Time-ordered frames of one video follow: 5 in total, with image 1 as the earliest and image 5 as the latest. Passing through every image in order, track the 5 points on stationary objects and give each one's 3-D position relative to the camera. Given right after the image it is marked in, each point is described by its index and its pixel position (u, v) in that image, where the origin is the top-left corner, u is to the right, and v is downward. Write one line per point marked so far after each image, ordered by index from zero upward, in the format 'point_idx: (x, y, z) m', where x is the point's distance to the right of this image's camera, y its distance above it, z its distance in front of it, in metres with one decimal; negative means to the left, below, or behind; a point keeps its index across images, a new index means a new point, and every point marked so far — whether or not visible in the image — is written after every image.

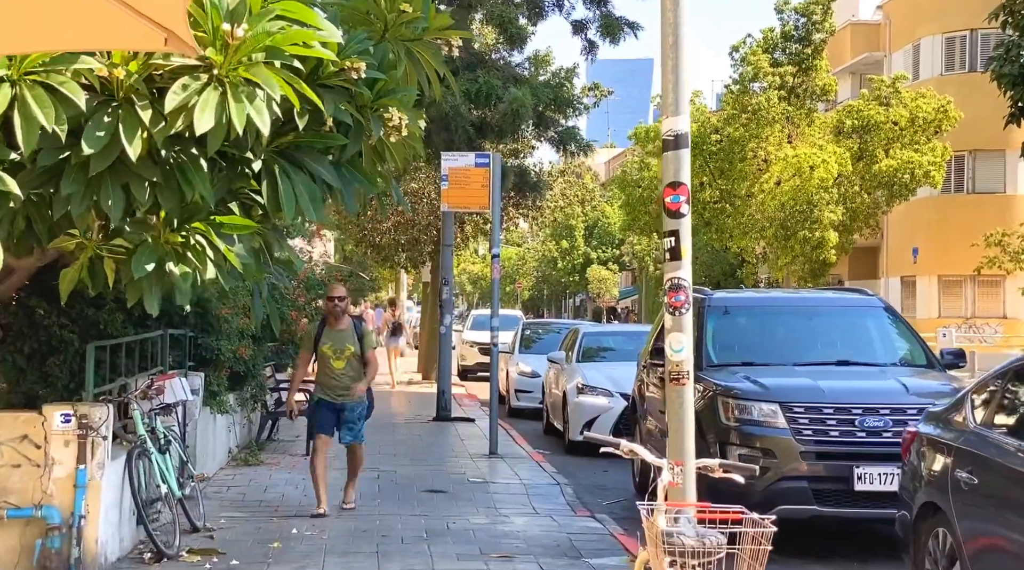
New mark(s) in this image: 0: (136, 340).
0: (-2.7, -0.4, +9.5) m
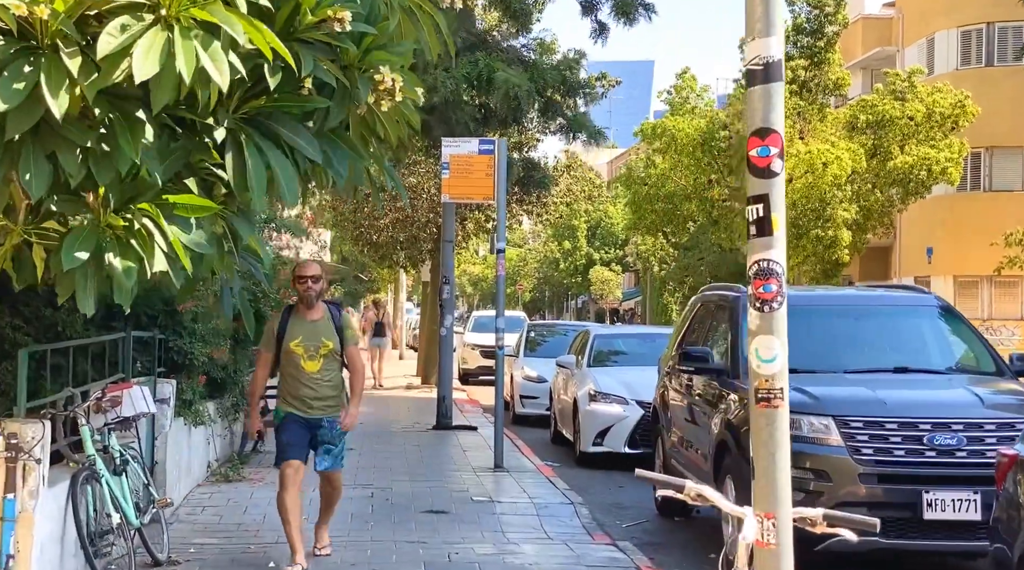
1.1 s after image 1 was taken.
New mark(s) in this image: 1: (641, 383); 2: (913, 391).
0: (-2.7, -0.4, +8.4) m
1: (+1.4, -1.0, +13.7) m
2: (+2.3, -0.6, +7.6) m
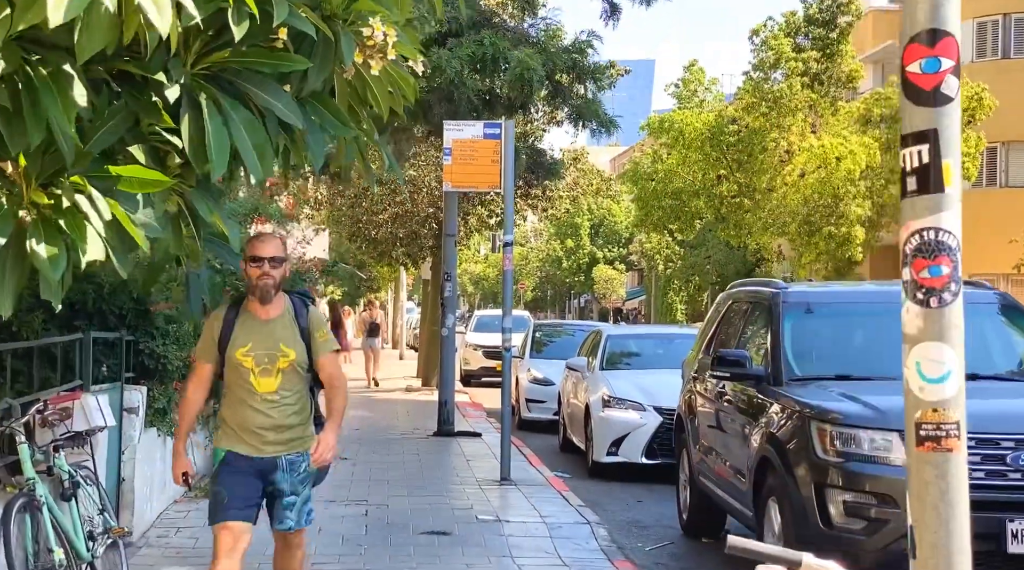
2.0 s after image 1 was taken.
0: (-2.6, -0.3, +7.3) m
1: (+1.4, -1.0, +12.6) m
2: (+2.4, -0.6, +6.5) m
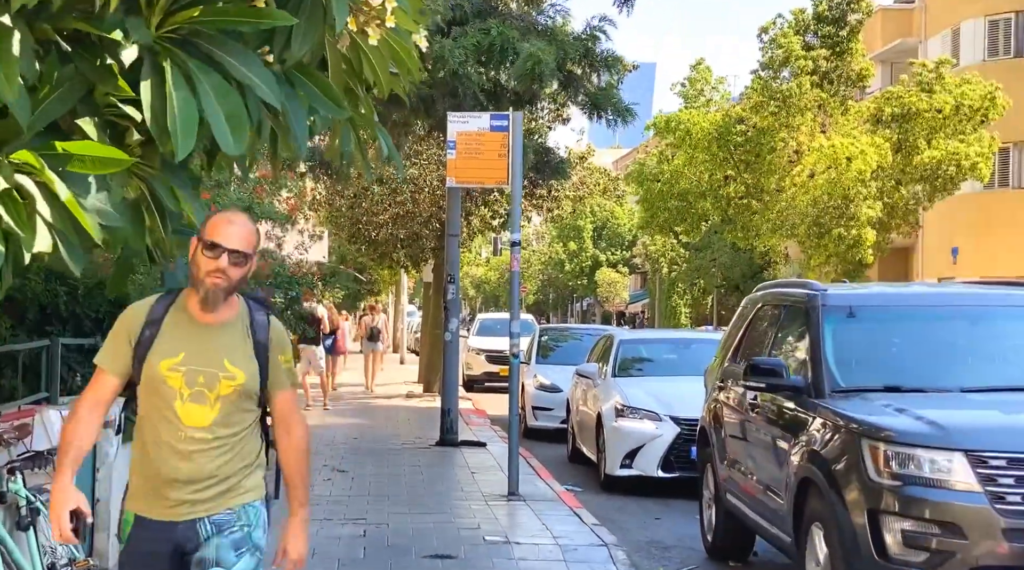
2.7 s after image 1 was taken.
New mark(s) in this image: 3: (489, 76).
0: (-2.5, -0.4, +6.6) m
1: (+1.5, -1.0, +11.9) m
2: (+2.5, -0.6, +5.8) m
3: (-0.2, +2.2, +13.6) m
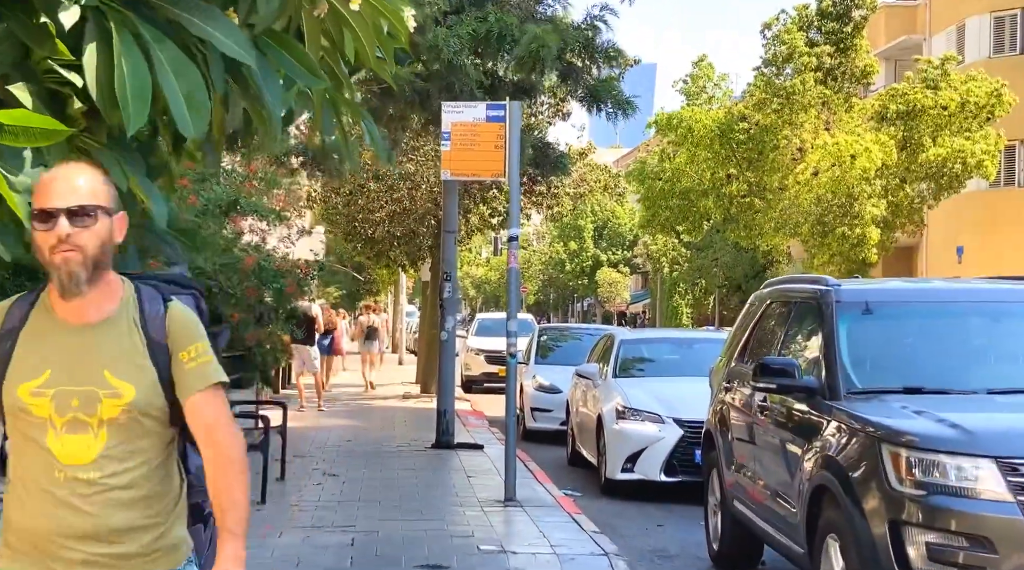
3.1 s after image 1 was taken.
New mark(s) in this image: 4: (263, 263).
0: (-2.6, -0.3, +6.2) m
1: (+1.5, -1.0, +11.5) m
2: (+2.5, -0.6, +5.4) m
3: (-0.3, +2.2, +13.2) m
4: (-1.9, +0.2, +10.0) m
